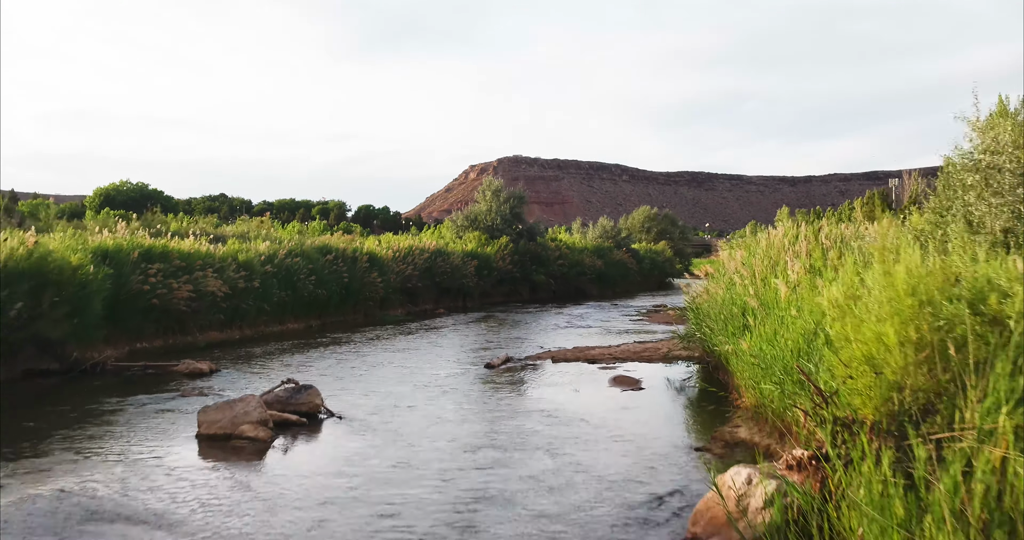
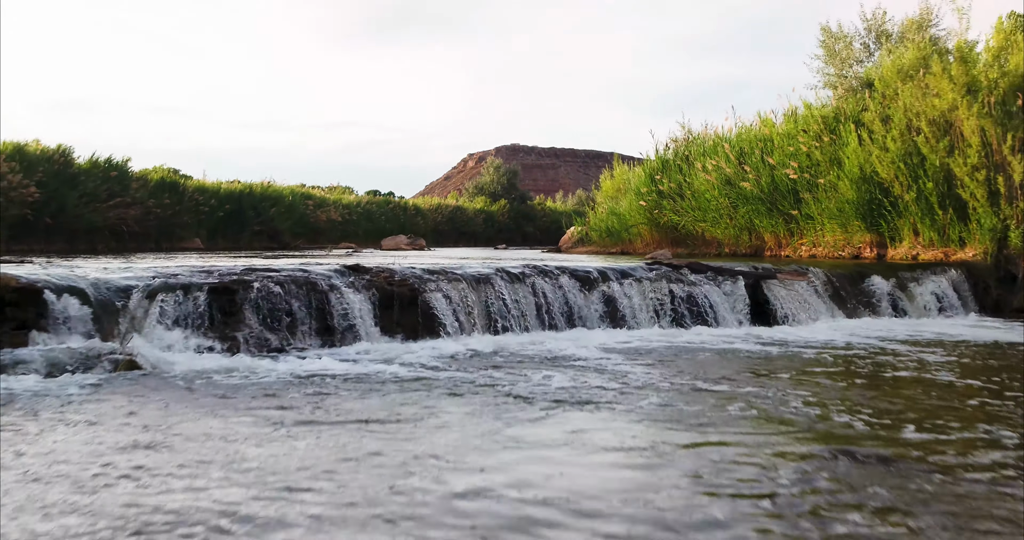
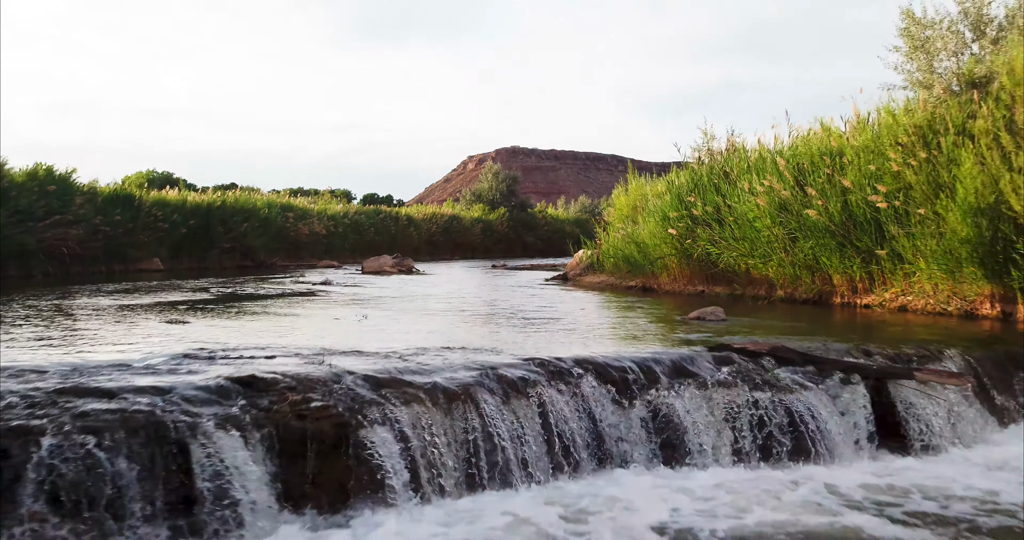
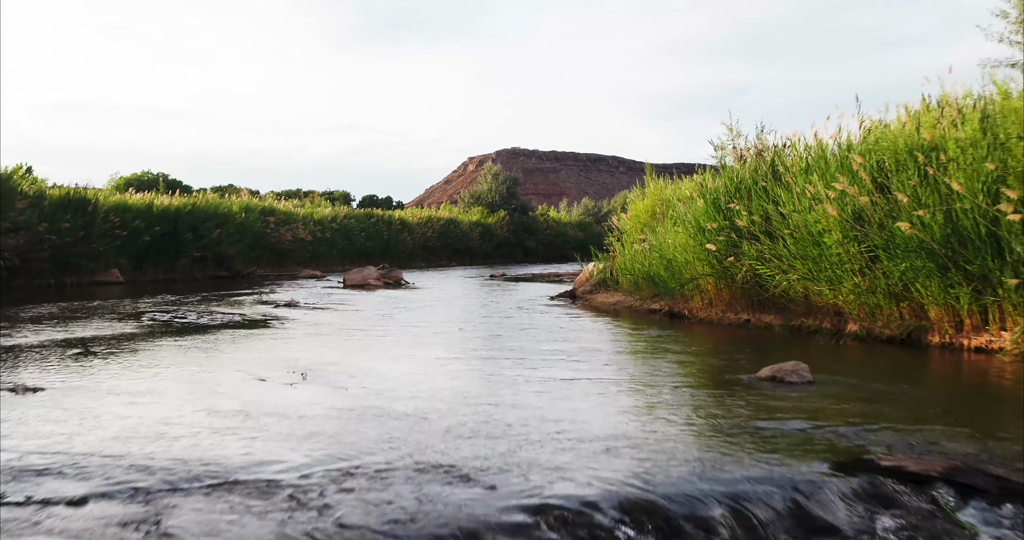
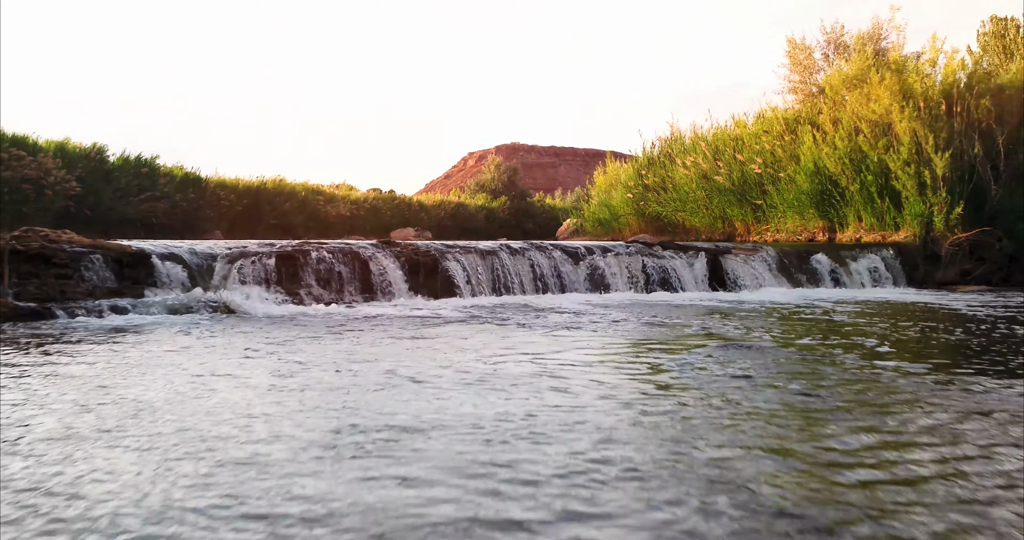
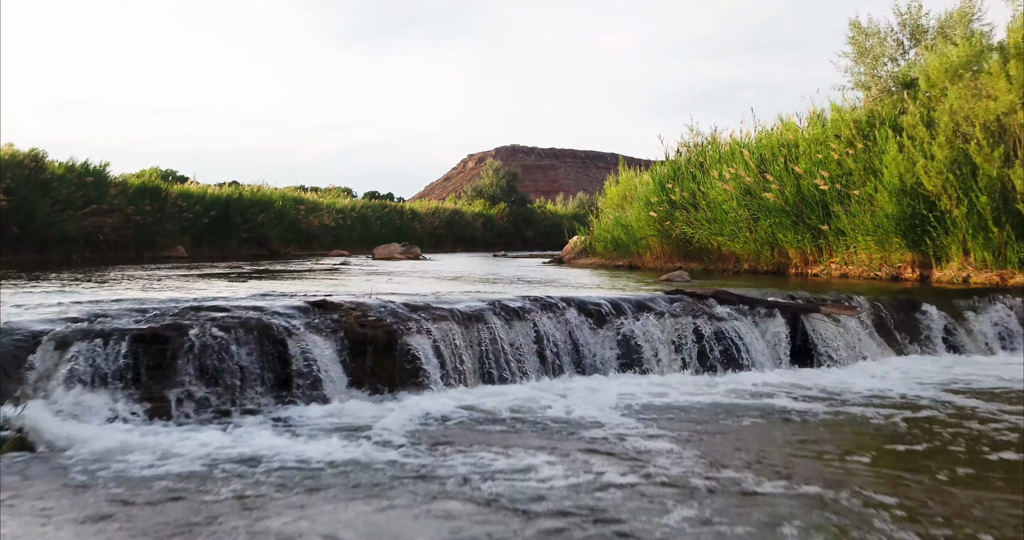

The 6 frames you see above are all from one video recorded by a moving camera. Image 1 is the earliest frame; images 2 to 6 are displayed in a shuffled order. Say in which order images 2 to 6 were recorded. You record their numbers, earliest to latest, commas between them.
4, 3, 6, 2, 5
